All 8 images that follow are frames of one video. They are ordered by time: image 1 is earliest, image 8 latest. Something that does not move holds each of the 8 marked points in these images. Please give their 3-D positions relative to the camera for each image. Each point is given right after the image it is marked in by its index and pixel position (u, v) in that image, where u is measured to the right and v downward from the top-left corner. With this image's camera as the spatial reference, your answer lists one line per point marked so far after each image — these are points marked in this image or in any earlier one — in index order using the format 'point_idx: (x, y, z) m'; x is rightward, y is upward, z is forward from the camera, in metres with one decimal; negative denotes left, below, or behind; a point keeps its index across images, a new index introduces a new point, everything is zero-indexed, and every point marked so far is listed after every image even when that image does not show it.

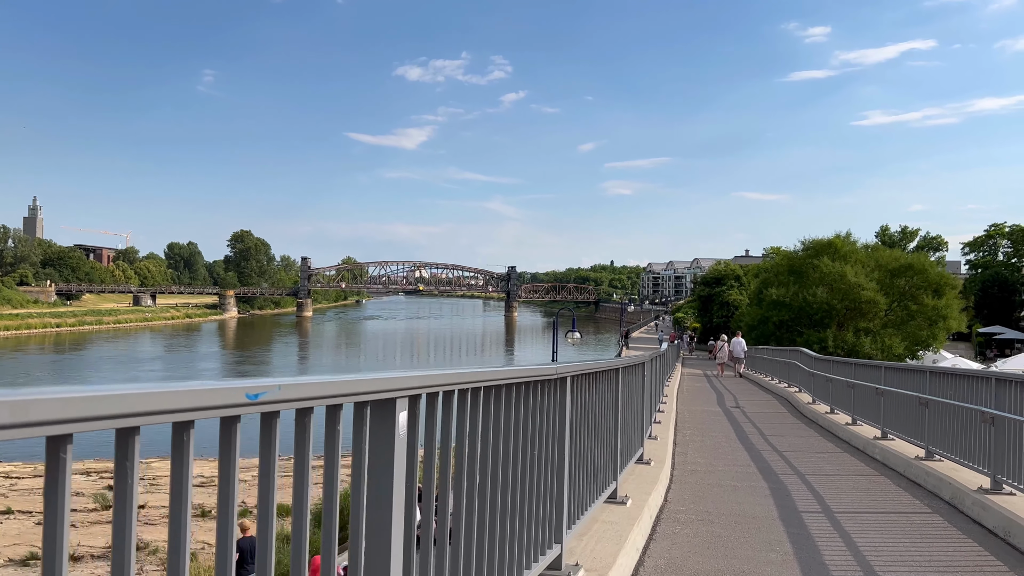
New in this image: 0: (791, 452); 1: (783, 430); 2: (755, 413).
0: (+3.1, -1.8, +8.2) m
1: (+3.8, -2.0, +10.3) m
2: (+4.2, -2.2, +12.6) m
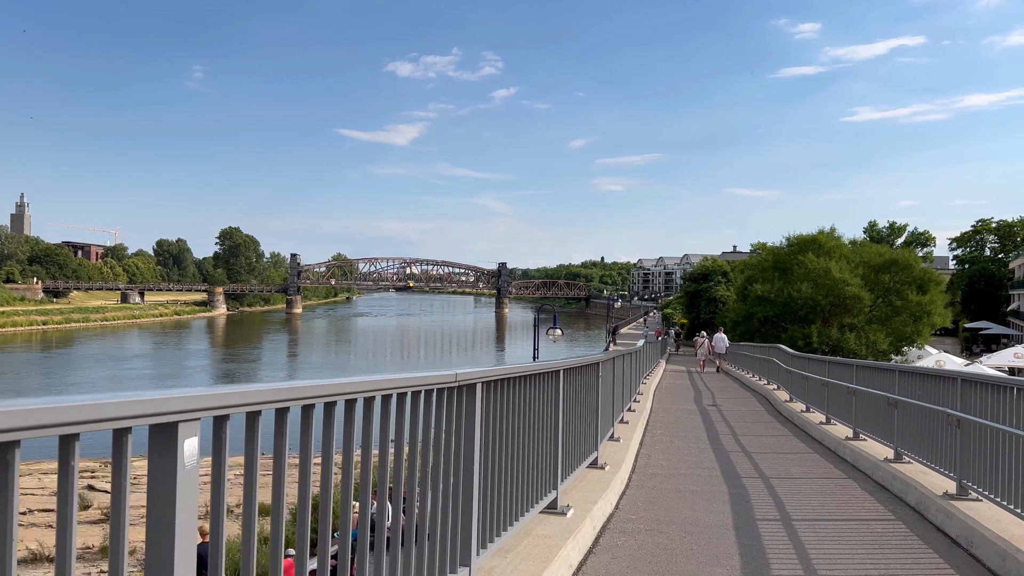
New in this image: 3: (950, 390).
0: (+2.7, -1.8, +7.9) m
1: (+3.4, -2.0, +10.1) m
2: (+3.7, -2.1, +12.4) m
3: (+3.4, -0.8, +5.7) m
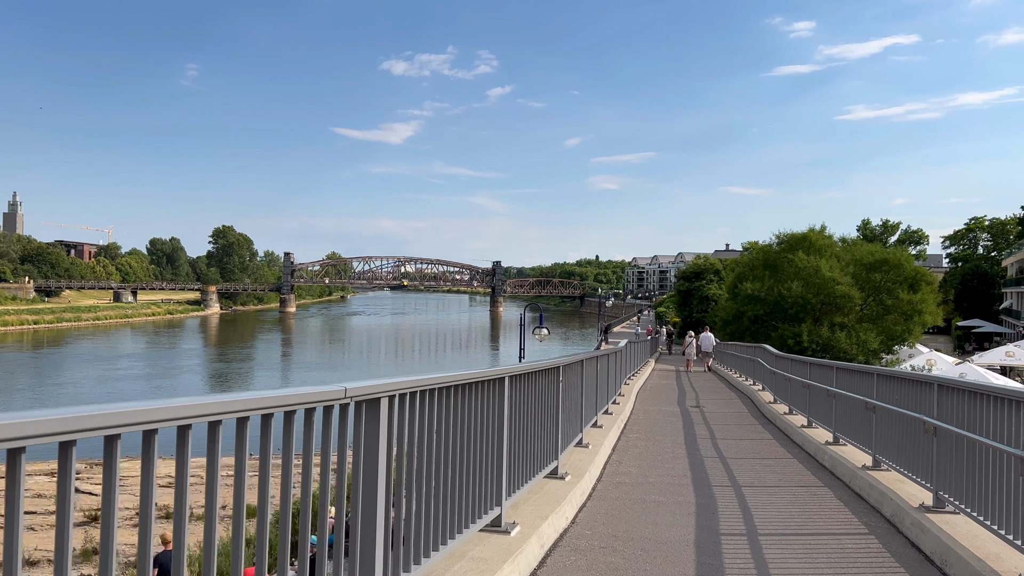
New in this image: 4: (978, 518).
0: (+2.3, -1.8, +7.6) m
1: (+3.0, -2.0, +9.8) m
2: (+3.4, -2.1, +12.1) m
3: (+3.1, -0.8, +5.4) m
4: (+2.7, -1.3, +4.2) m
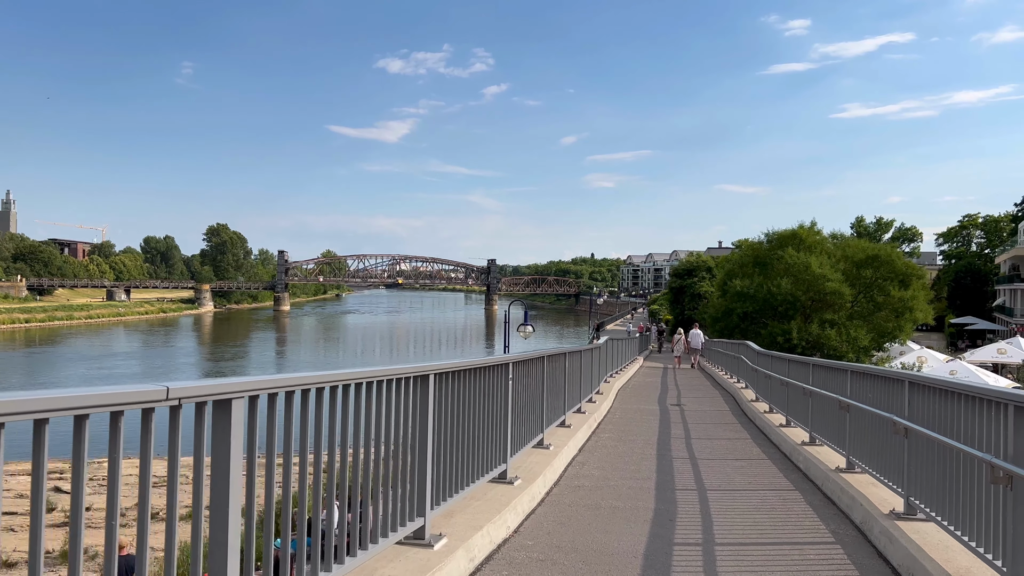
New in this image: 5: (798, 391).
0: (+2.0, -1.7, +7.3) m
1: (+2.6, -1.9, +9.5) m
2: (+2.9, -2.0, +11.8) m
3: (+2.7, -0.8, +5.1) m
4: (+2.3, -1.3, +3.9) m
5: (+3.2, -1.2, +8.2) m
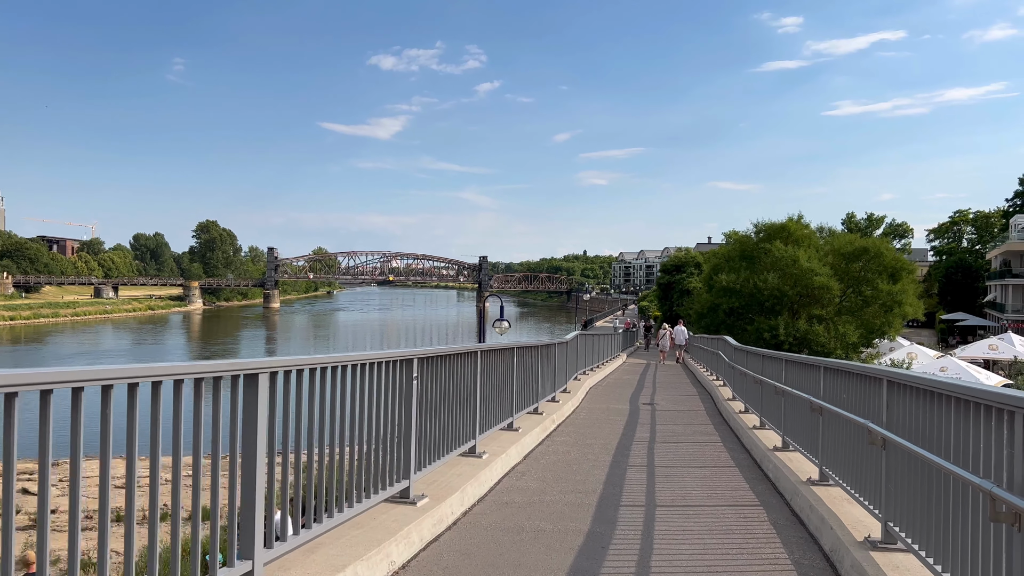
0: (+1.4, -1.6, +6.5) m
1: (+2.0, -1.8, +8.7) m
2: (+2.3, -1.9, +11.0) m
3: (+2.2, -0.6, +4.3) m
4: (+1.8, -1.2, +3.1) m
5: (+2.6, -1.0, +7.4) m
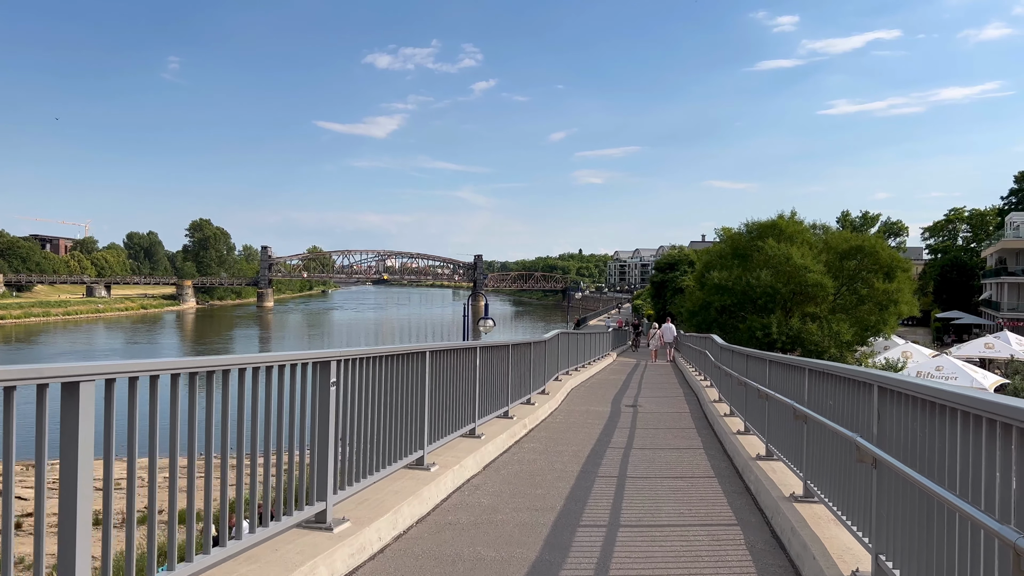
0: (+1.0, -1.6, +5.9) m
1: (+1.7, -1.7, +8.1) m
2: (+2.0, -1.8, +10.4) m
3: (+1.8, -0.6, +3.7) m
4: (+1.5, -1.1, +2.5) m
5: (+2.3, -1.0, +6.8) m
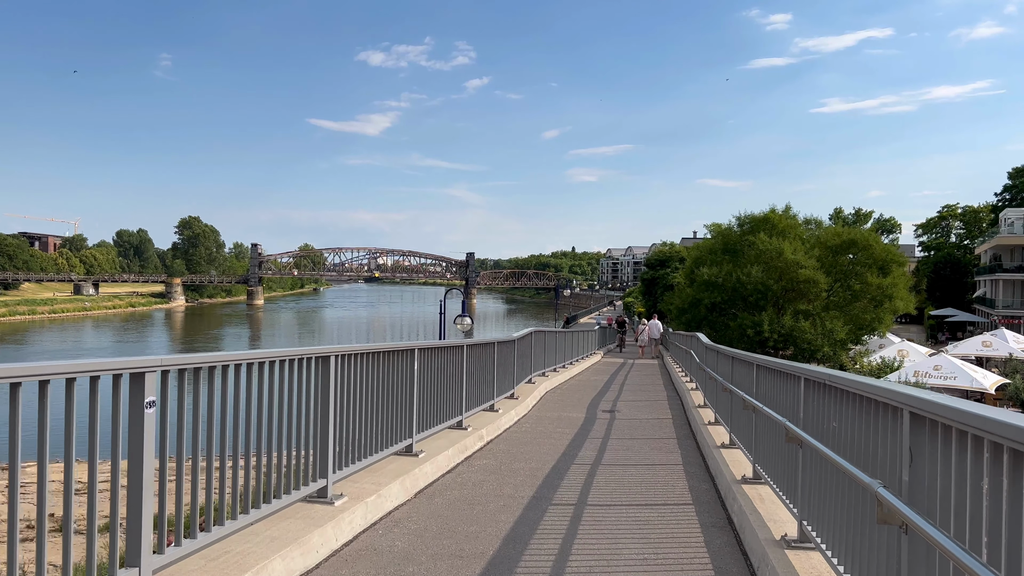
0: (+0.6, -1.5, +4.9) m
1: (+1.2, -1.6, +7.1) m
2: (+1.5, -1.7, +9.5) m
3: (+1.4, -0.5, +2.8) m
4: (+1.1, -1.1, +1.5) m
5: (+1.8, -0.9, +5.8) m
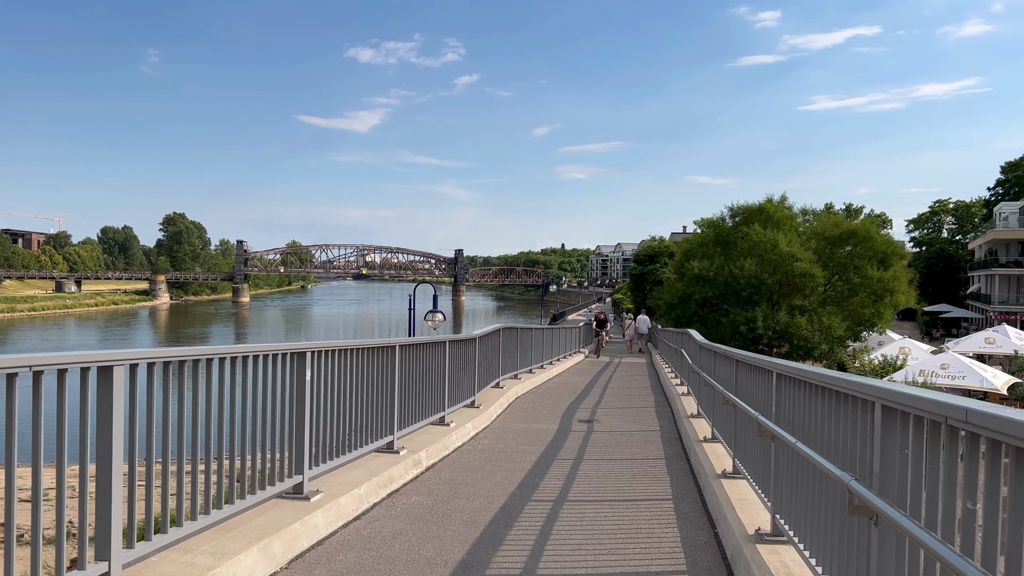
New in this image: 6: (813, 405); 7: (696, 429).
0: (+0.2, -1.4, +3.5) m
1: (+0.8, -1.5, +5.7) m
2: (+1.0, -1.6, +8.0) m
3: (+1.1, -0.4, +1.3) m
4: (+0.7, -1.0, +0.1) m
5: (+1.4, -0.8, +4.4) m
6: (+1.4, -0.5, +3.4) m
7: (+2.0, -1.4, +7.6) m
